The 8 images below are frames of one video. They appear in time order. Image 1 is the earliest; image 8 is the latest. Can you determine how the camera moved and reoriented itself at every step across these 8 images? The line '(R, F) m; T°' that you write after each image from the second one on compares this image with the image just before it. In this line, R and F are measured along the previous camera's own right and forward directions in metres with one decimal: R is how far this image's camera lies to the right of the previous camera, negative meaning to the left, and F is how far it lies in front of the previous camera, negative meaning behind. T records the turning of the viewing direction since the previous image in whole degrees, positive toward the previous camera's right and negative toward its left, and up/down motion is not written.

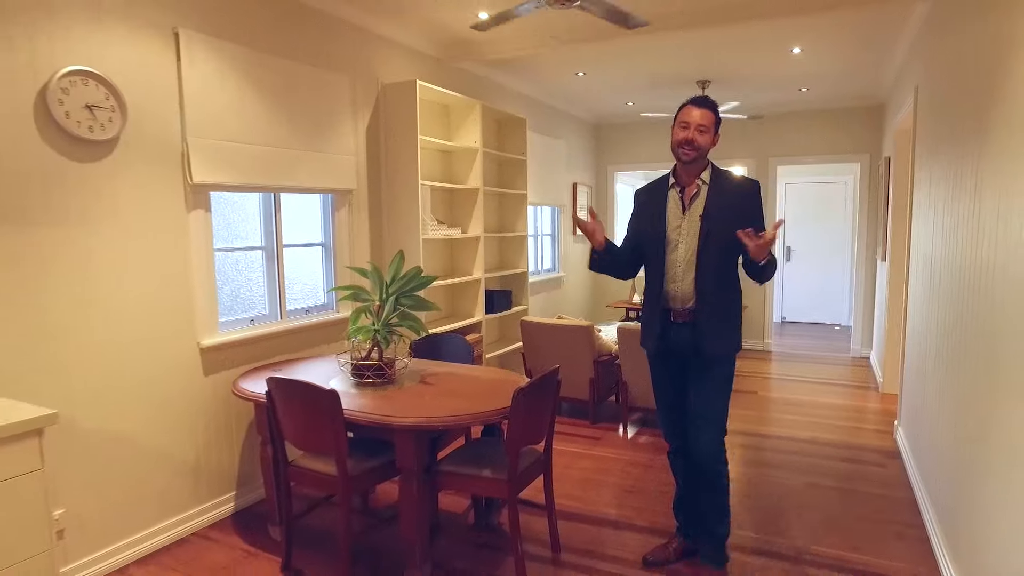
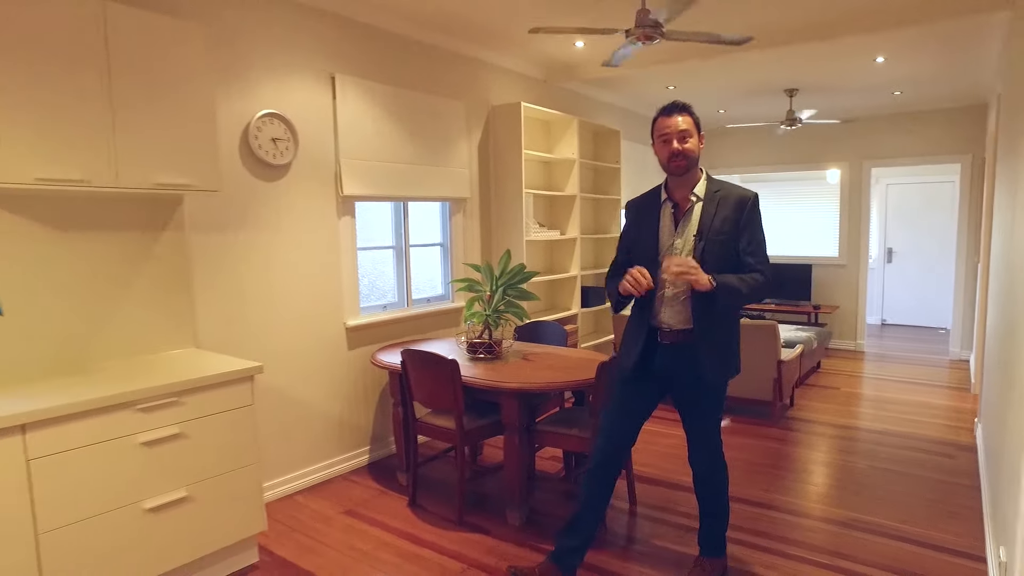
(+0.1, -0.5) m; -8°
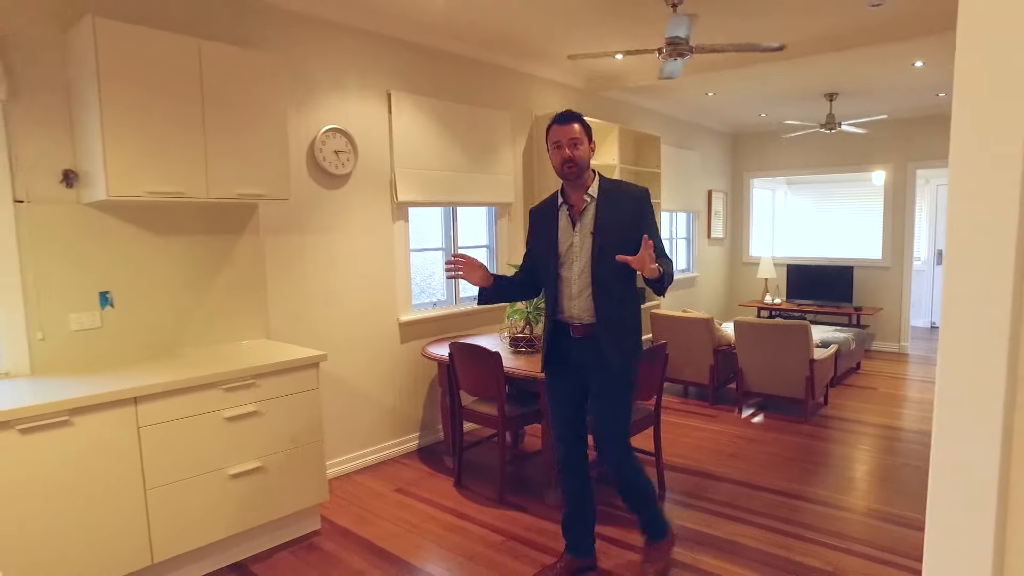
(+0.1, -0.3) m; -4°
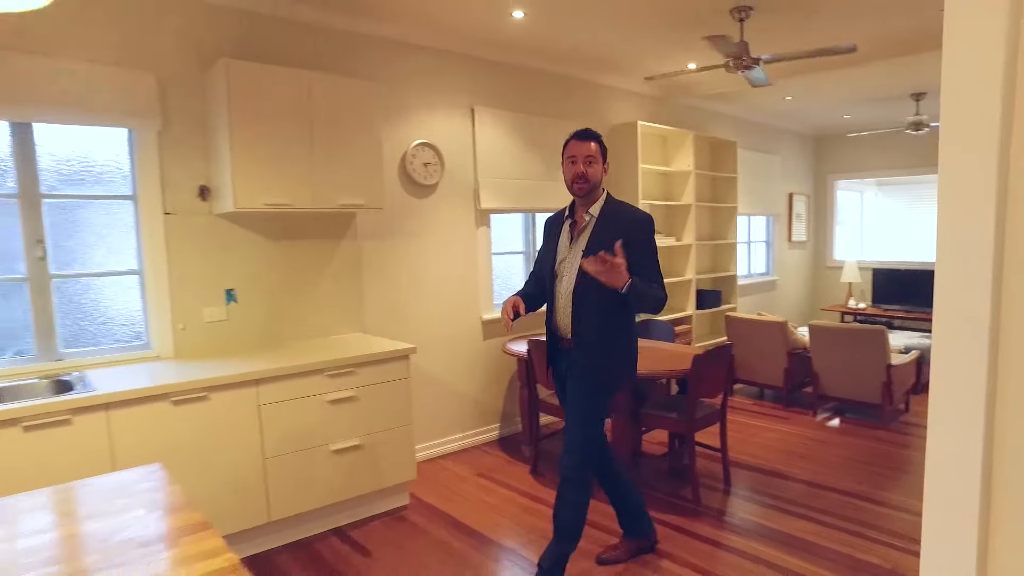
(+0.1, -0.2) m; -7°
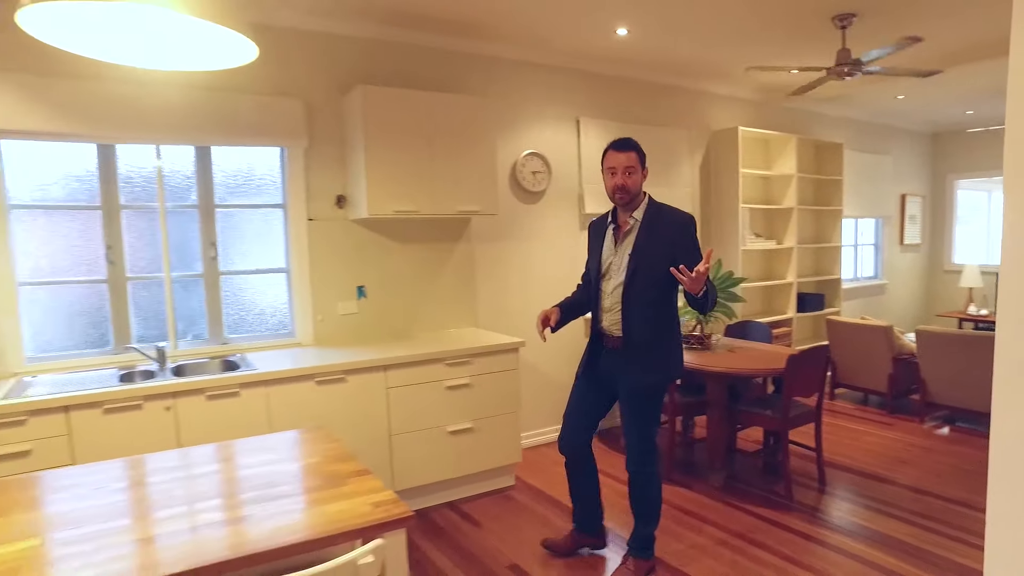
(0.0, -0.3) m; -8°
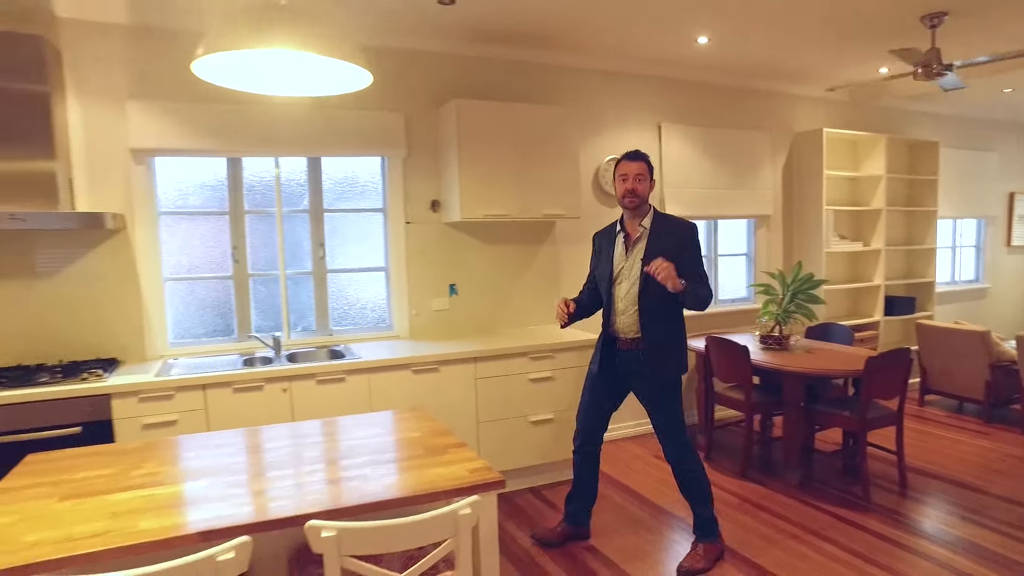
(0.0, -0.2) m; -7°
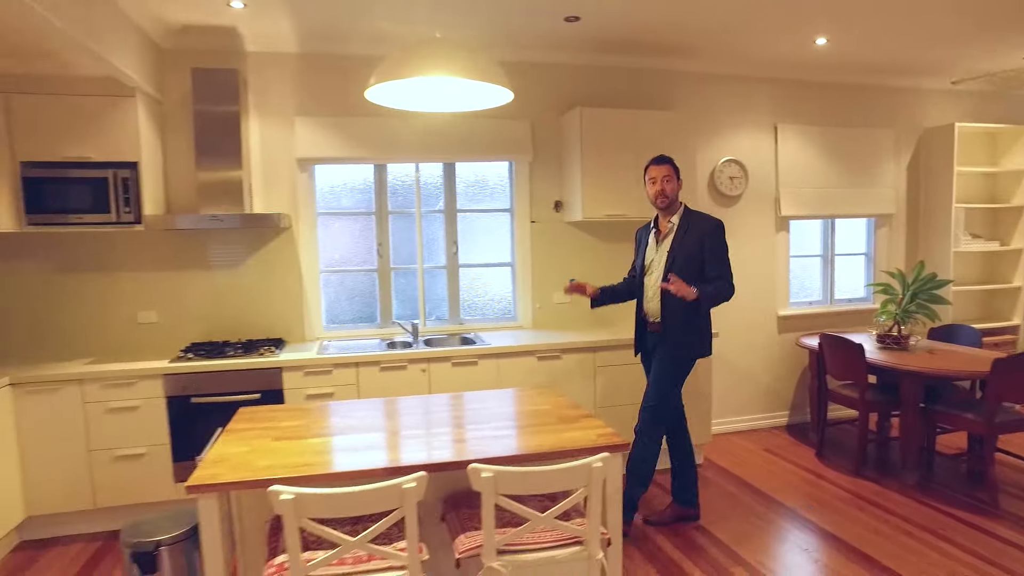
(0.0, -0.3) m; -9°
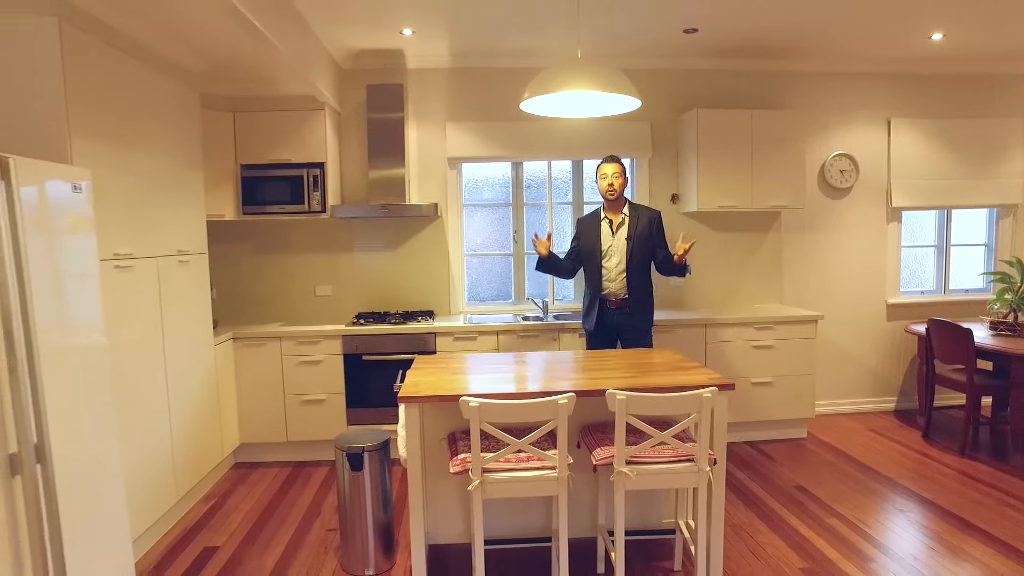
(-0.1, -0.5) m; -9°
